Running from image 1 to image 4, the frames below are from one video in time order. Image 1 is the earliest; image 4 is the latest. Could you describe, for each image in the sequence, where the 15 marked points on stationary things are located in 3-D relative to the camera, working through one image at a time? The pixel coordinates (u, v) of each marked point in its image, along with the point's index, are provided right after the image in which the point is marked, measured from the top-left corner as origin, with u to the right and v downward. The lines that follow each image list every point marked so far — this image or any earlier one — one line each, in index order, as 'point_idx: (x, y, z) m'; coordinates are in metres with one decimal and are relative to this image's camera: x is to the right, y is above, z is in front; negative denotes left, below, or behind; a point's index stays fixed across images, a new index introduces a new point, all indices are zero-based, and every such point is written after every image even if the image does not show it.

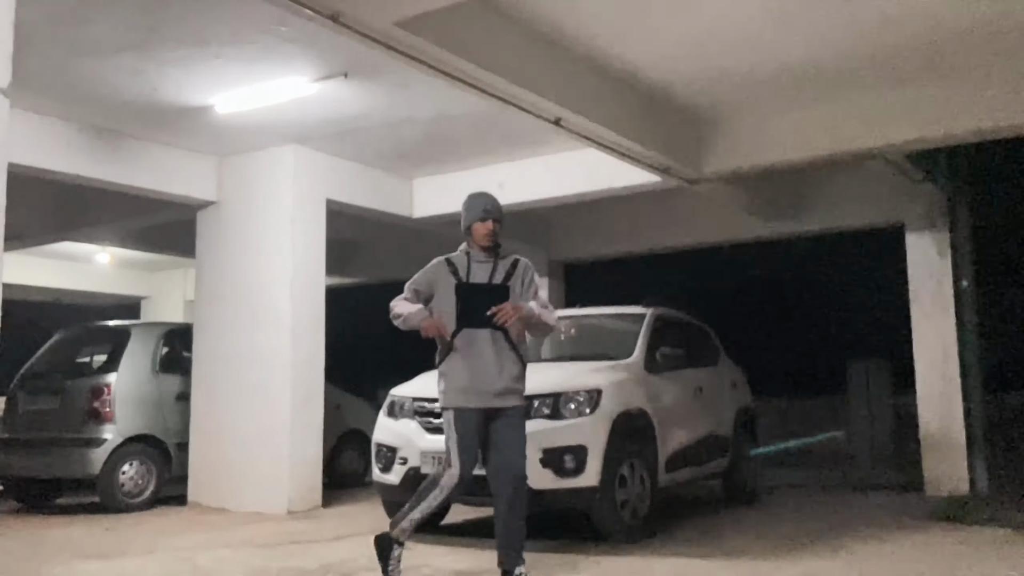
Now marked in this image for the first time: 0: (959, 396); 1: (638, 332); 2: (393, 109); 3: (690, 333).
0: (+3.8, -0.9, +7.8) m
1: (+0.9, -0.3, +6.6) m
2: (-0.9, +1.3, +6.7) m
3: (+1.5, -0.4, +7.4) m
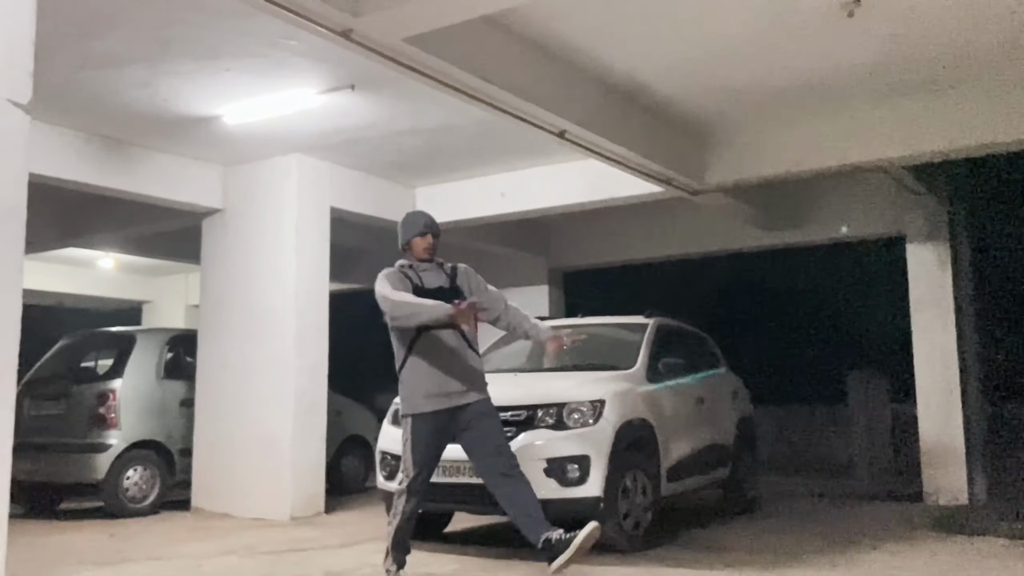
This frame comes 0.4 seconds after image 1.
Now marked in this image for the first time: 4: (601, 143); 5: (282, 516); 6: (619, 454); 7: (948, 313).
0: (+3.9, -1.0, +7.8) m
1: (+1.0, -0.4, +6.7) m
2: (-0.9, +1.3, +6.8) m
3: (+1.5, -0.5, +7.4) m
4: (+0.6, +1.0, +6.2) m
5: (-1.9, -1.9, +7.4) m
6: (+0.7, -1.0, +5.6) m
7: (+3.8, -0.2, +7.9) m
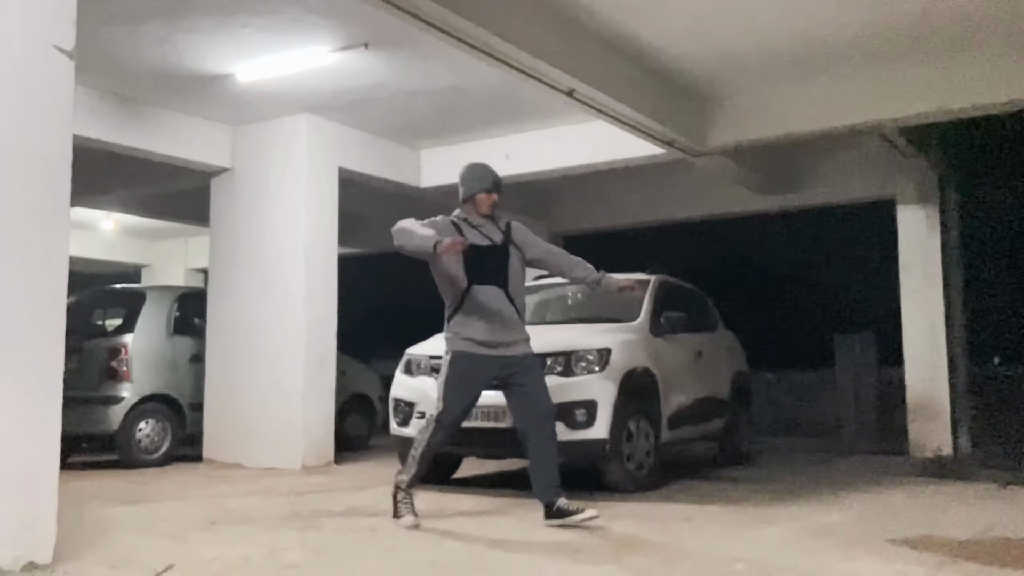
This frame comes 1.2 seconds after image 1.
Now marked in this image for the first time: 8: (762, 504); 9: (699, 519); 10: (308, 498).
0: (+3.9, -0.7, +8.1) m
1: (+1.0, -0.1, +6.9) m
2: (-0.8, +1.6, +6.9) m
3: (+1.5, -0.1, +7.7) m
4: (+0.7, +1.3, +6.4) m
5: (-1.8, -1.5, +7.6) m
6: (+0.7, -0.7, +5.8) m
7: (+3.8, +0.1, +8.2) m
8: (+1.5, -1.3, +5.5) m
9: (+1.0, -1.2, +4.8) m
10: (-1.3, -1.3, +5.6) m
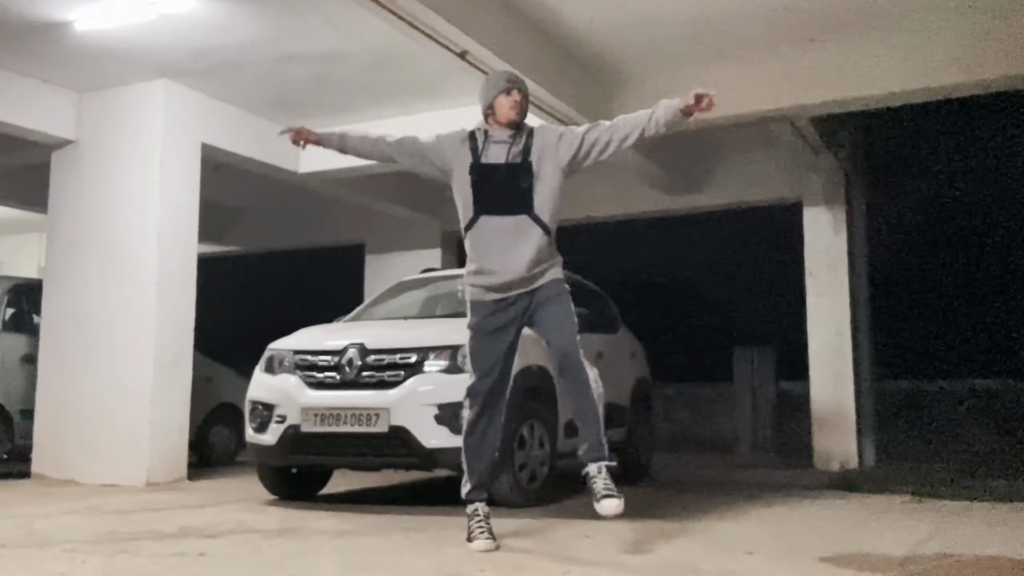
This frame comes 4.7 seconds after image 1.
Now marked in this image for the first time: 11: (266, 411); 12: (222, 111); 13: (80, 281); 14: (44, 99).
0: (+2.9, -0.7, +7.8) m
1: (+0.2, 0.0, +6.3) m
2: (-1.6, +1.7, +6.1) m
3: (+0.6, -0.1, +7.1) m
4: (-0.1, +1.4, +5.7) m
5: (-2.7, -1.4, +6.6) m
6: (0.0, -0.6, +5.1) m
7: (+2.9, +0.1, +7.9) m
8: (+0.8, -1.2, +4.8) m
9: (+0.4, -1.1, +4.1) m
10: (-2.0, -1.2, +4.7) m
11: (-1.4, -0.7, +5.2) m
12: (-2.4, +1.5, +7.4) m
13: (-3.4, +0.1, +7.1) m
14: (-3.6, +1.5, +7.0) m
